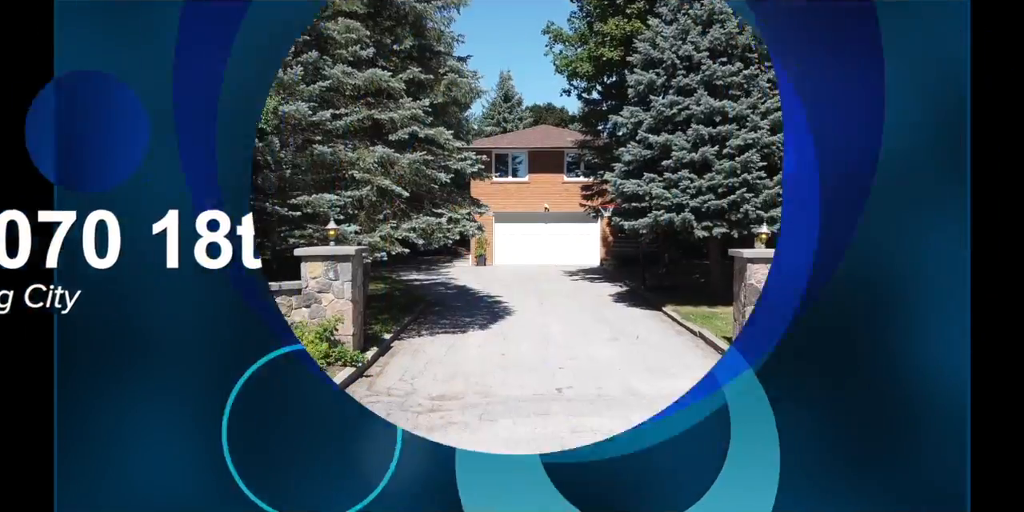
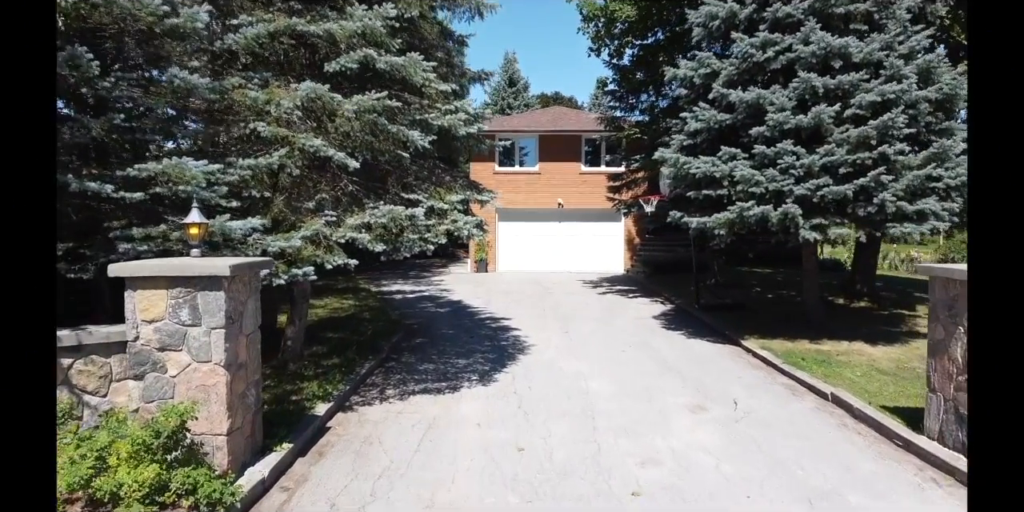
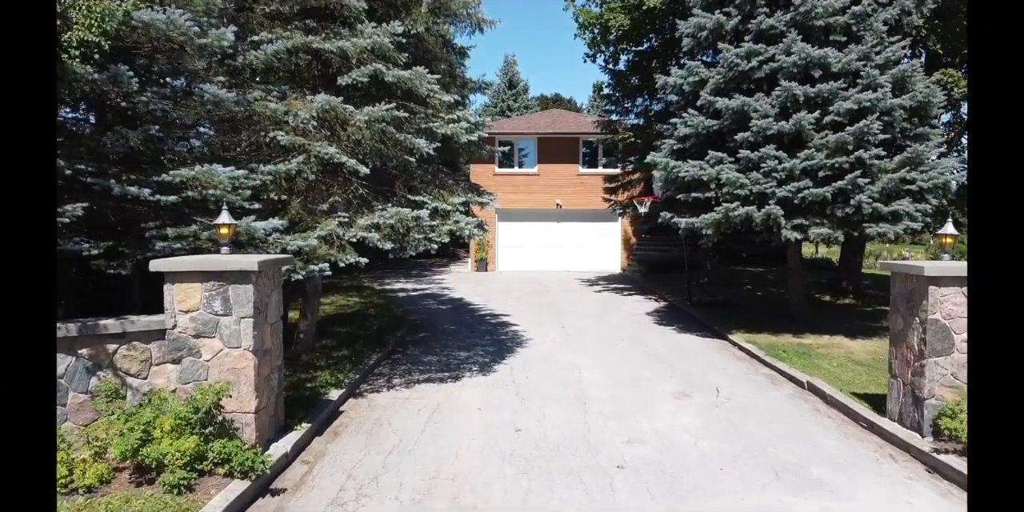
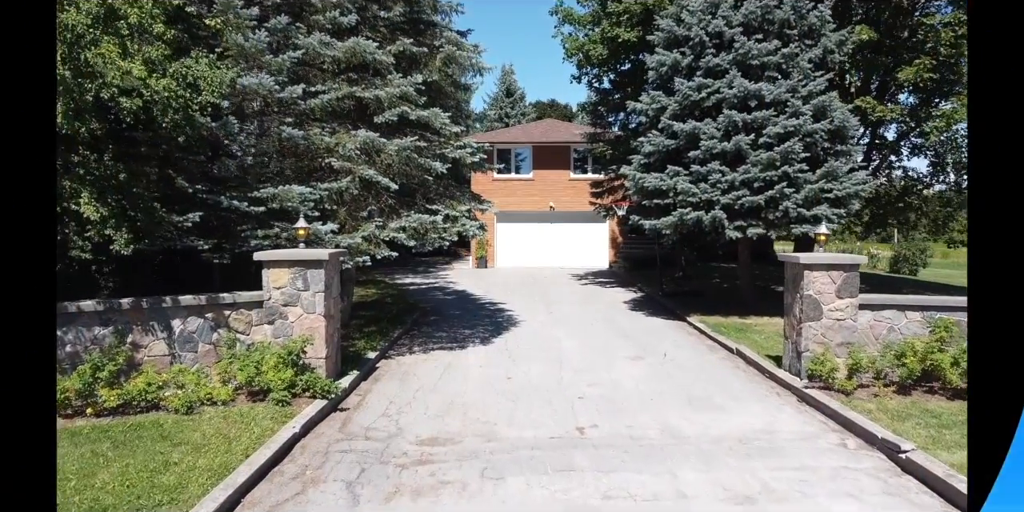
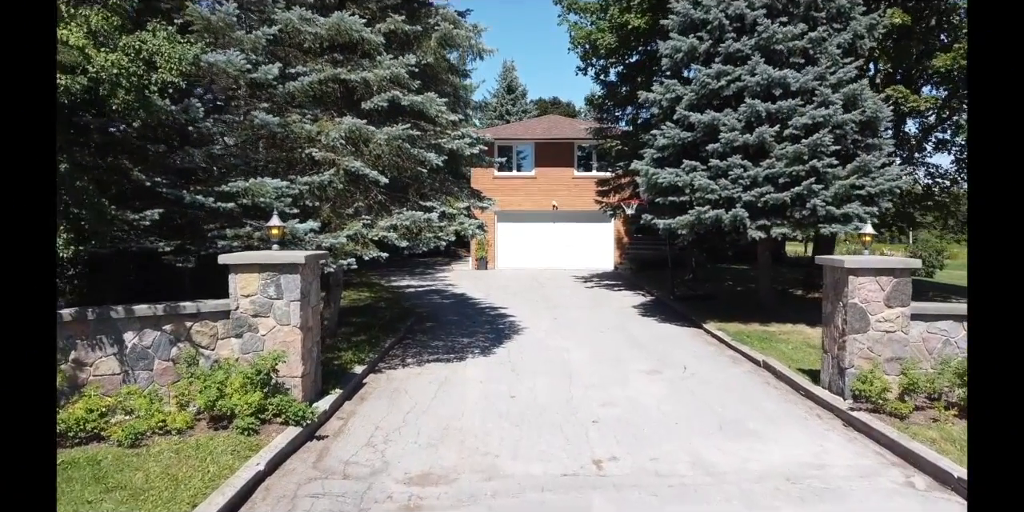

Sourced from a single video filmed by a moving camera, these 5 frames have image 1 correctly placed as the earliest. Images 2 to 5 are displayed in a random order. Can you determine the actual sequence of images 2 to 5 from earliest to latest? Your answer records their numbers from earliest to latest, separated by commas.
4, 5, 3, 2
